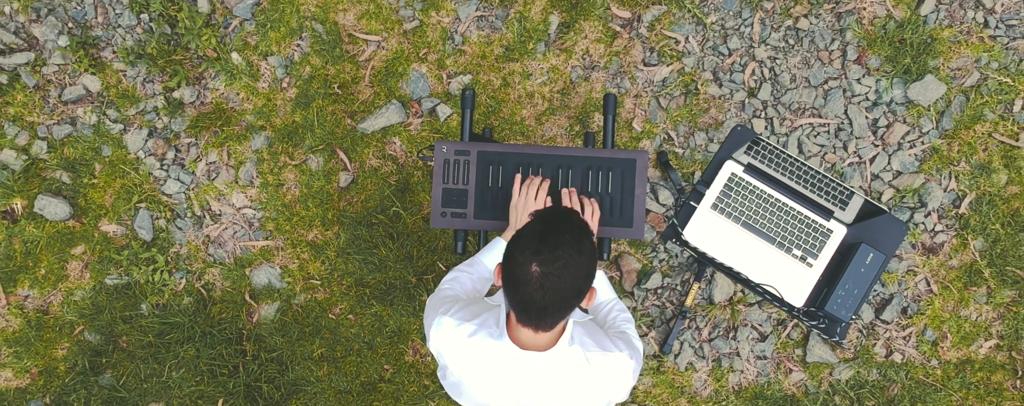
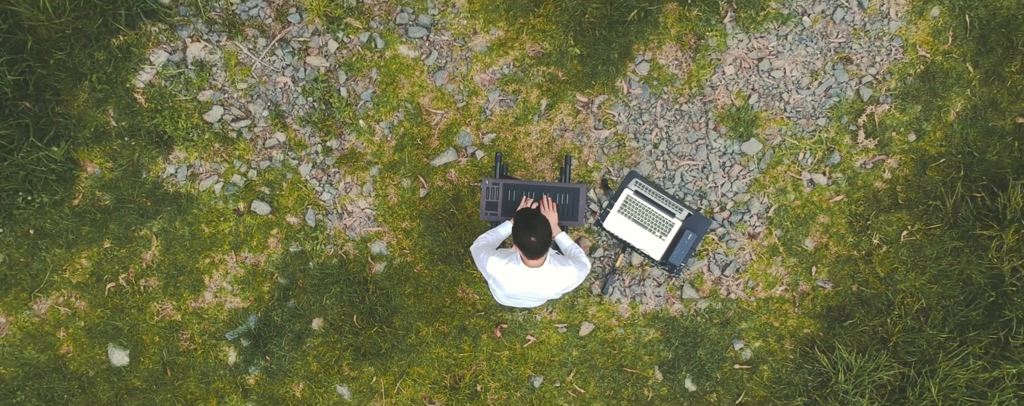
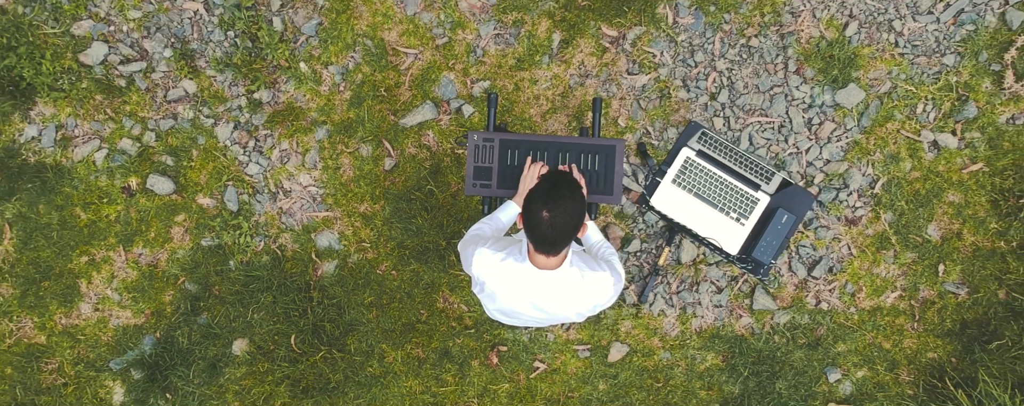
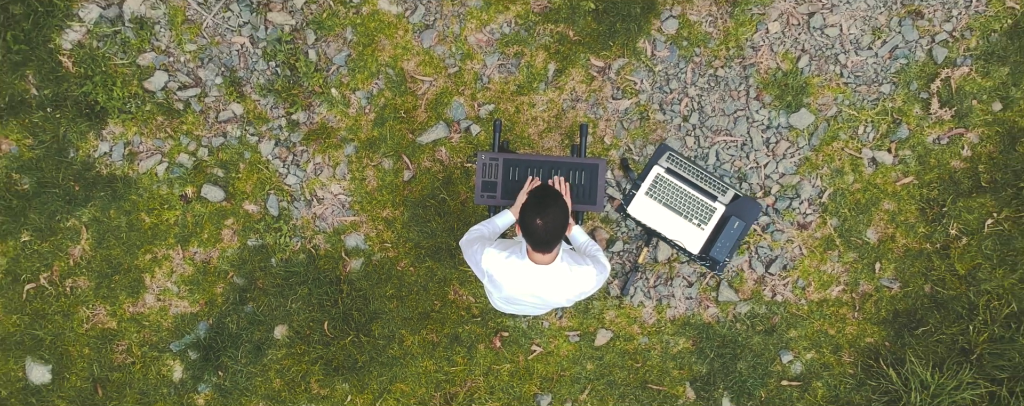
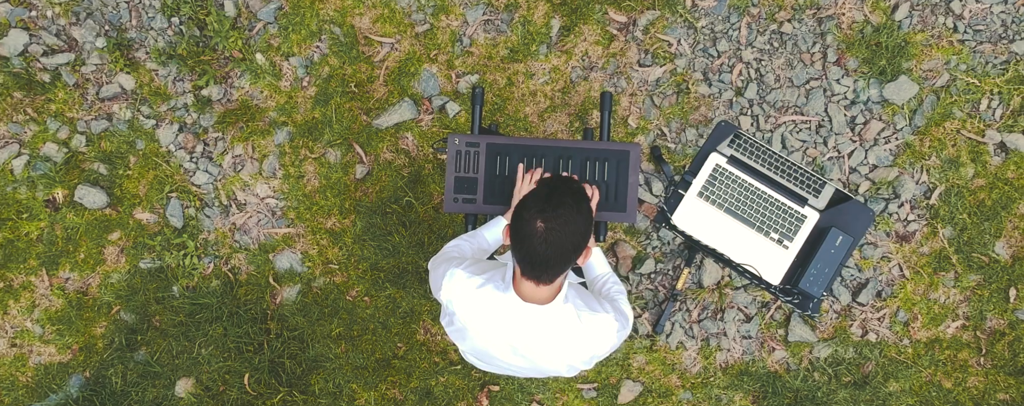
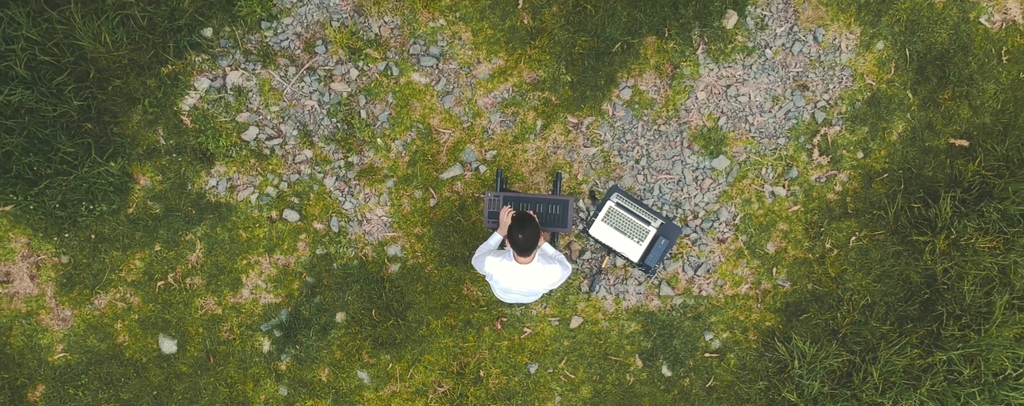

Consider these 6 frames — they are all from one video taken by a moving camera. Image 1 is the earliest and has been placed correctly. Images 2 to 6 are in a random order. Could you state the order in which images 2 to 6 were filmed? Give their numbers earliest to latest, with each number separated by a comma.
5, 3, 4, 2, 6
